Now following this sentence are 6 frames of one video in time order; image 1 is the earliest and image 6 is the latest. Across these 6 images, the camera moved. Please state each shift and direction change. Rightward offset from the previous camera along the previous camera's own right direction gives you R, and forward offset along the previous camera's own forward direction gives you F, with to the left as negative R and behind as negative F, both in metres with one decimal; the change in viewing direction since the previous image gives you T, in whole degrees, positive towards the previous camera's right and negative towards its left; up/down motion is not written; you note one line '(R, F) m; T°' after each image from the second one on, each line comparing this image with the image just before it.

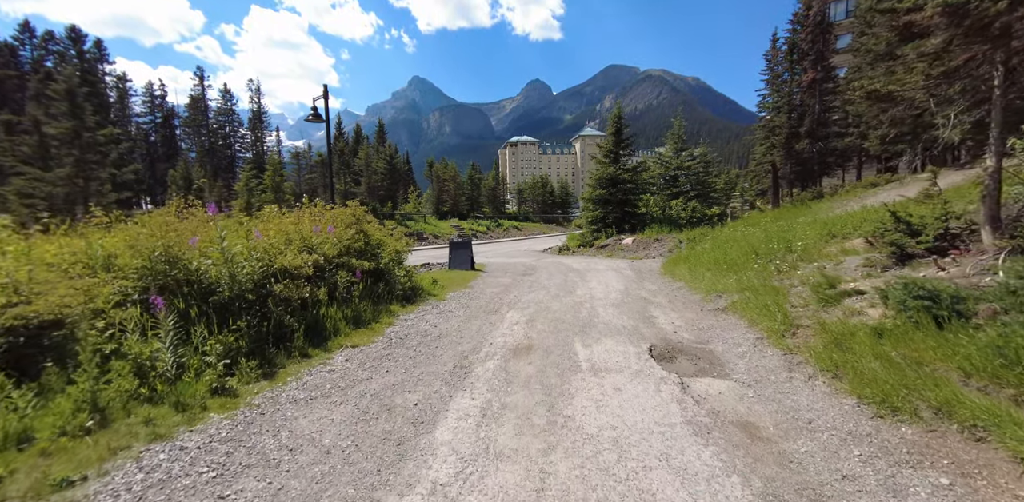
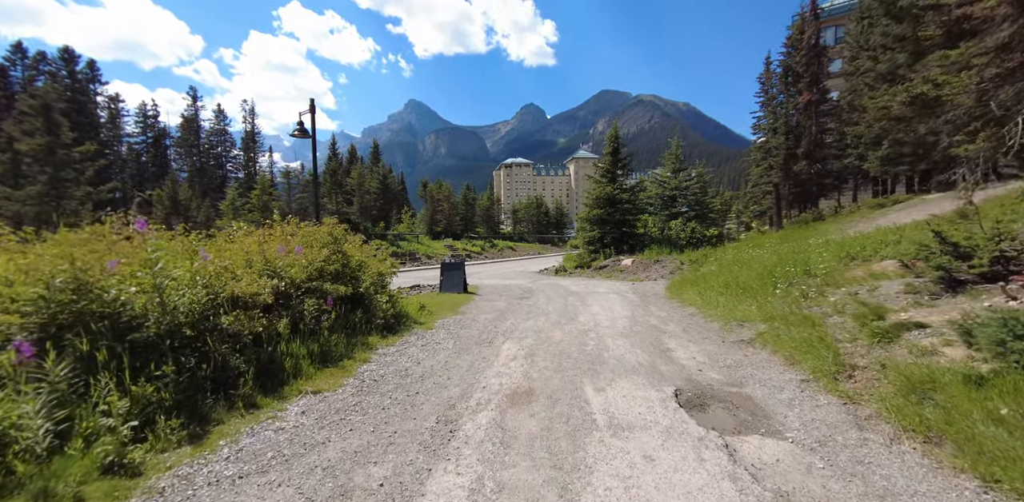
(0.0, +0.9) m; +1°
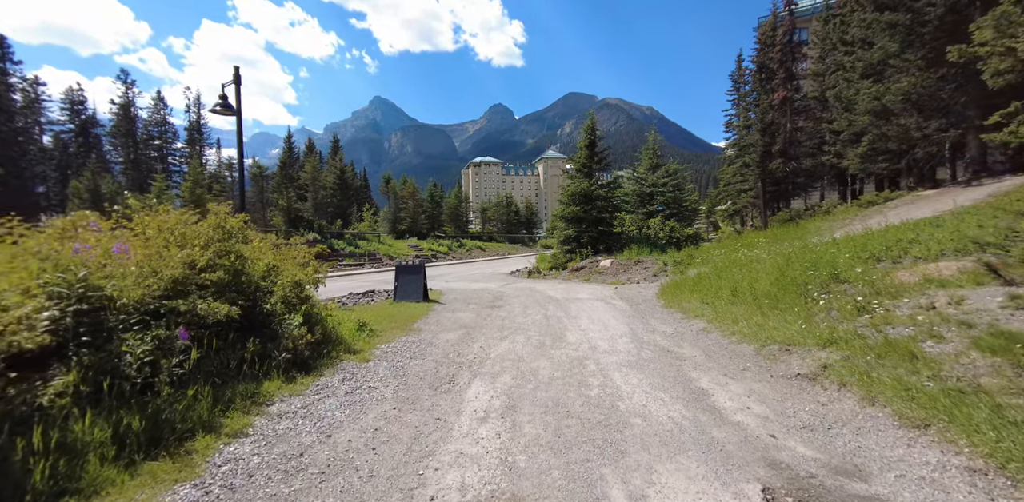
(0.0, +2.2) m; +4°
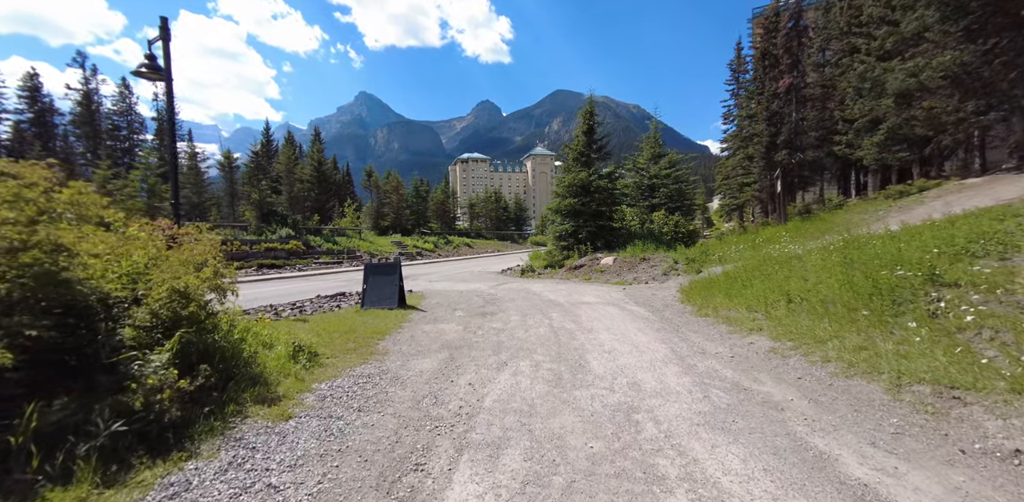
(-0.2, +2.2) m; +2°
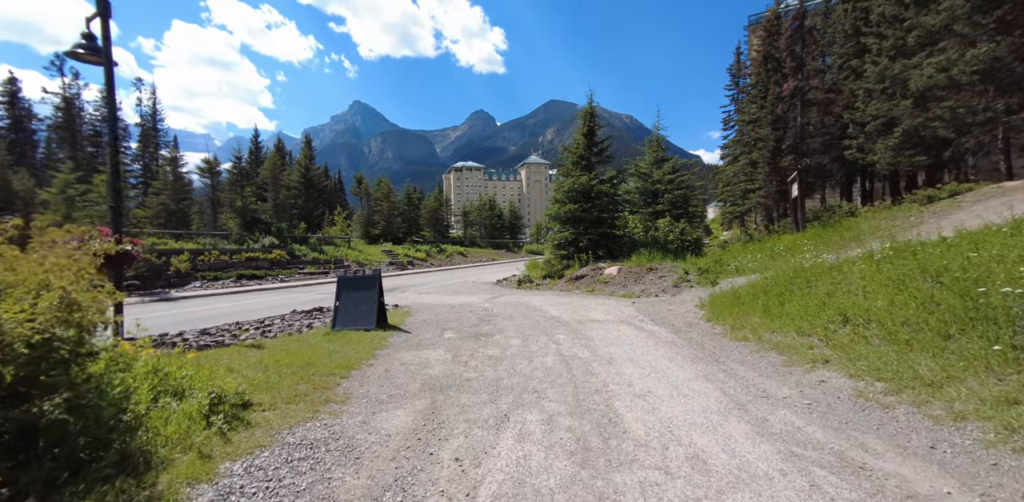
(-0.1, +1.5) m; +1°
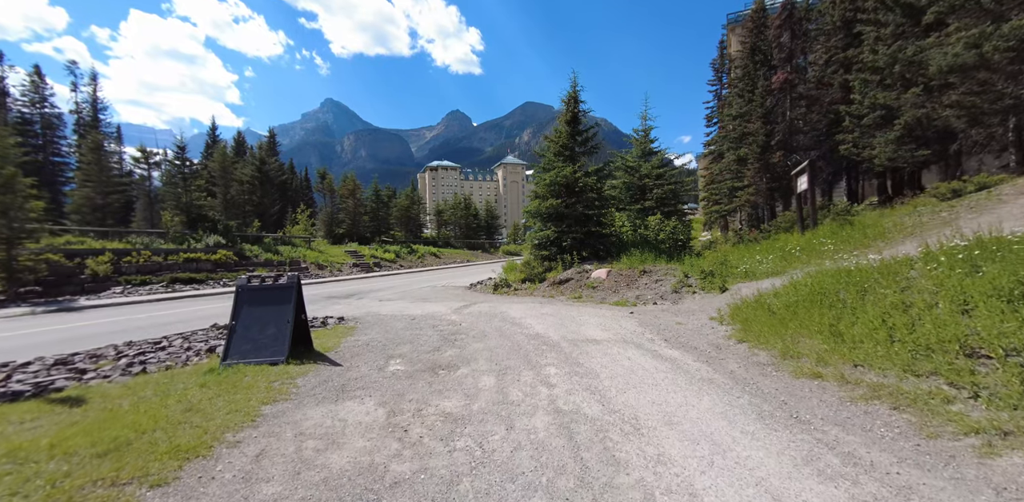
(+0.1, +2.5) m; +3°
